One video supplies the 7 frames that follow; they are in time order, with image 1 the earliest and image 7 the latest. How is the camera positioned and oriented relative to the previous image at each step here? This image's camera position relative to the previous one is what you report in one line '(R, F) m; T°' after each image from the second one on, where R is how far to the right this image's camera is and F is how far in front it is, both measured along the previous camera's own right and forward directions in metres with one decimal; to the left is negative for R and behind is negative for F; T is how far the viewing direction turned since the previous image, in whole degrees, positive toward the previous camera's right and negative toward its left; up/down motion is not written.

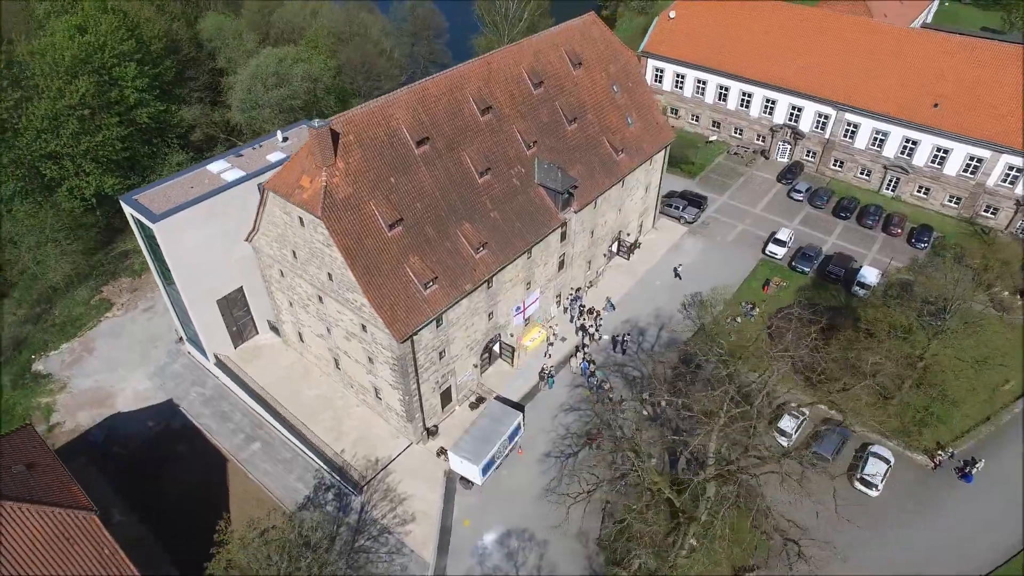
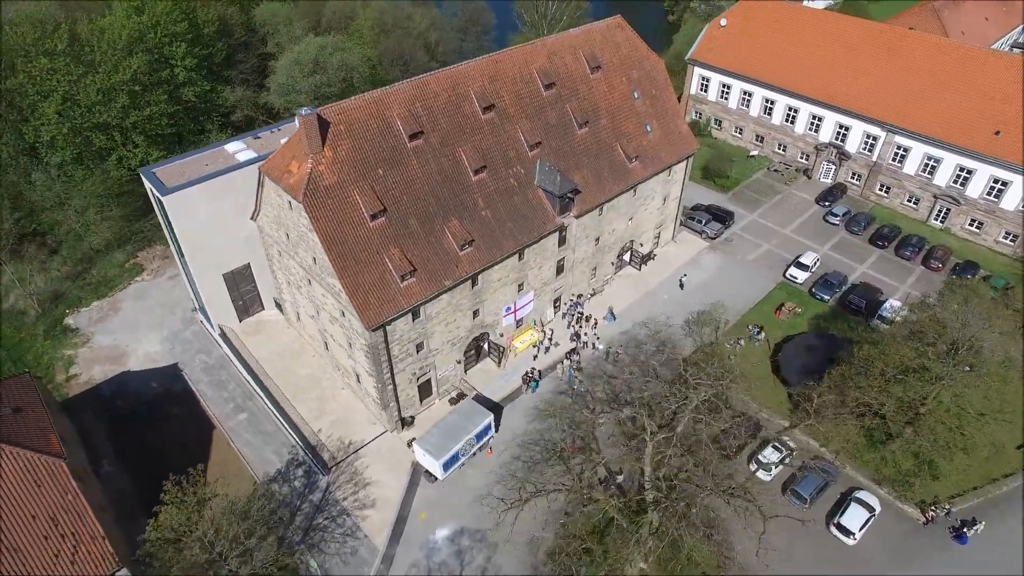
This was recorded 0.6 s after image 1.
(+4.3, +0.4) m; -6°
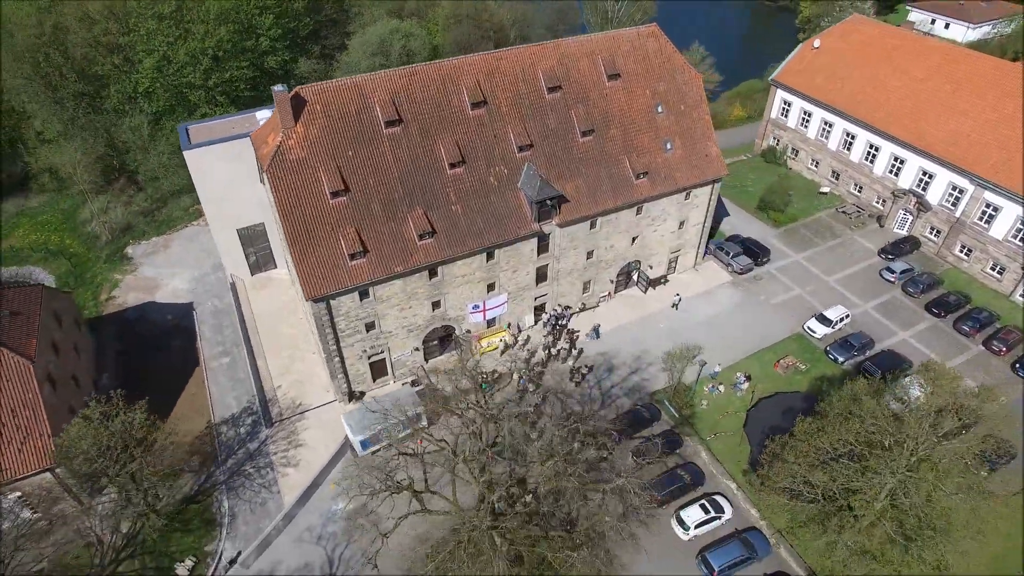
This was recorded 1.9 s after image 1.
(+9.0, +1.3) m; -12°
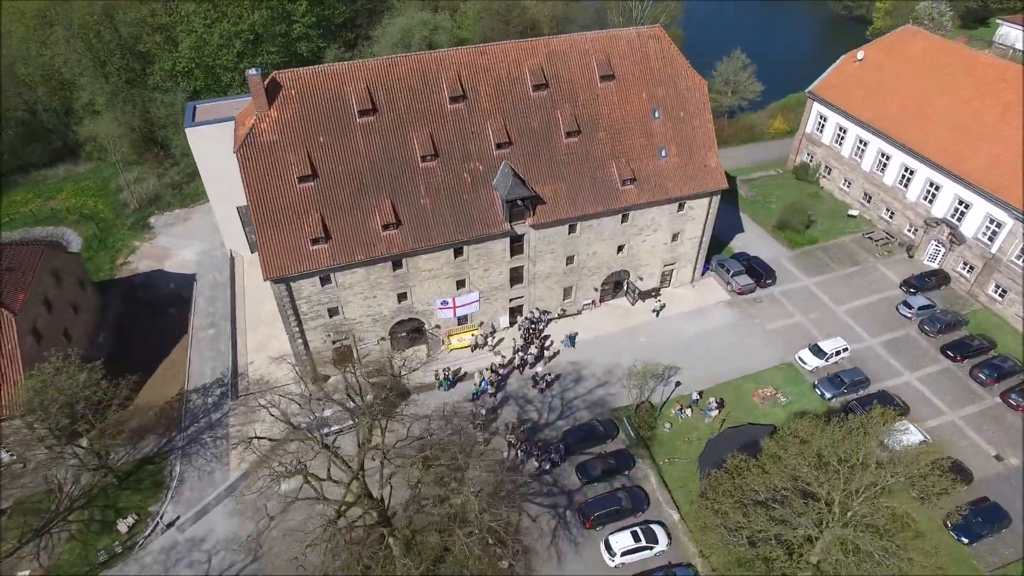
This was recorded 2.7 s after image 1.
(+5.6, +1.0) m; -6°
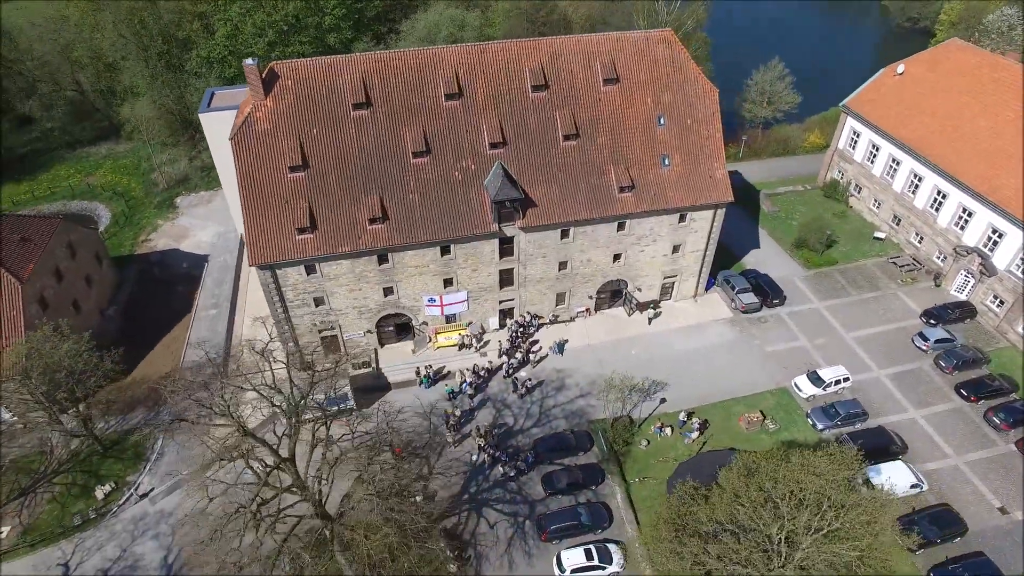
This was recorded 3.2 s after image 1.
(+3.6, +0.6) m; -5°
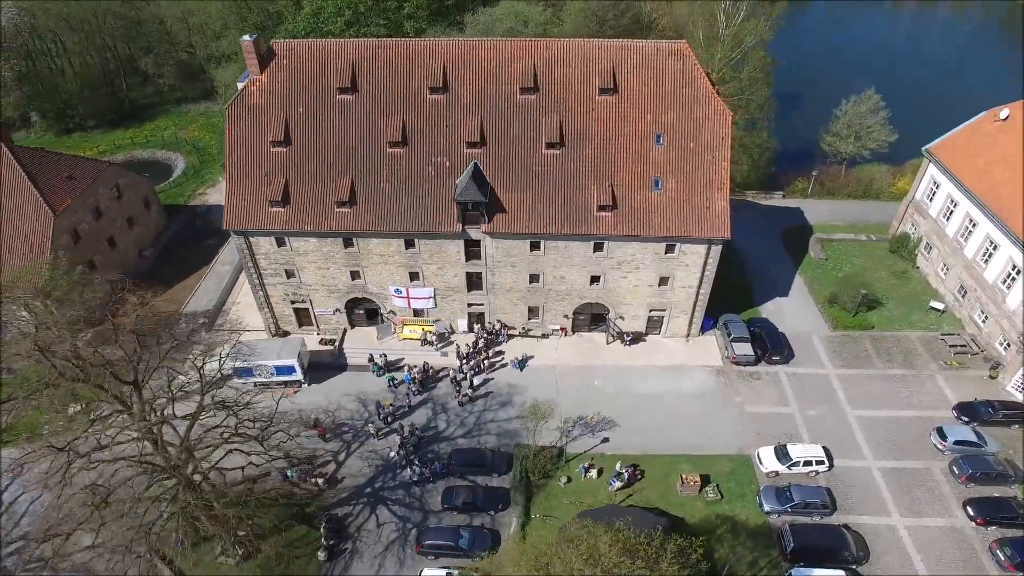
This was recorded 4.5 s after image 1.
(+8.9, +2.1) m; -12°
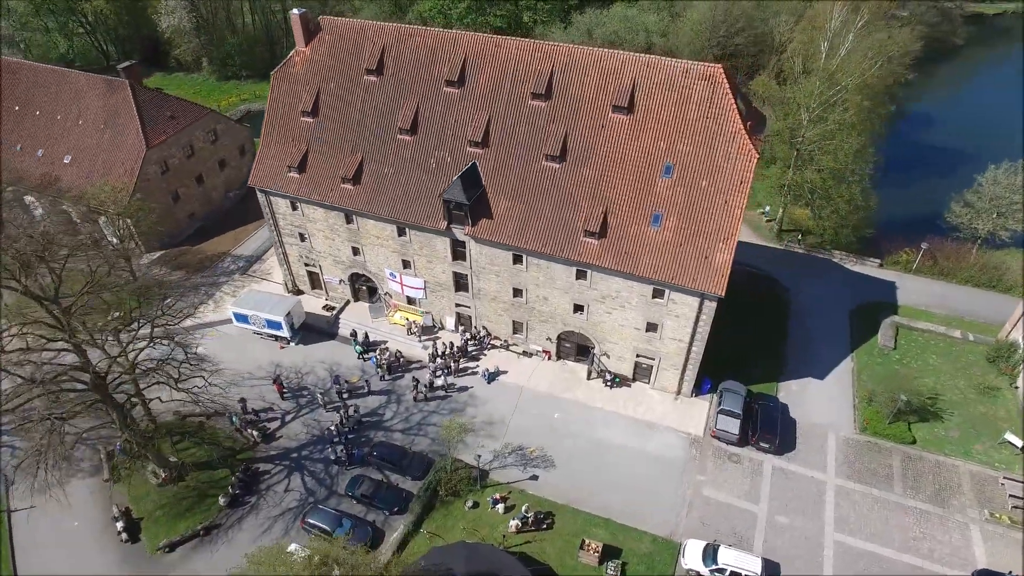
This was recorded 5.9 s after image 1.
(+9.4, +2.6) m; -15°
